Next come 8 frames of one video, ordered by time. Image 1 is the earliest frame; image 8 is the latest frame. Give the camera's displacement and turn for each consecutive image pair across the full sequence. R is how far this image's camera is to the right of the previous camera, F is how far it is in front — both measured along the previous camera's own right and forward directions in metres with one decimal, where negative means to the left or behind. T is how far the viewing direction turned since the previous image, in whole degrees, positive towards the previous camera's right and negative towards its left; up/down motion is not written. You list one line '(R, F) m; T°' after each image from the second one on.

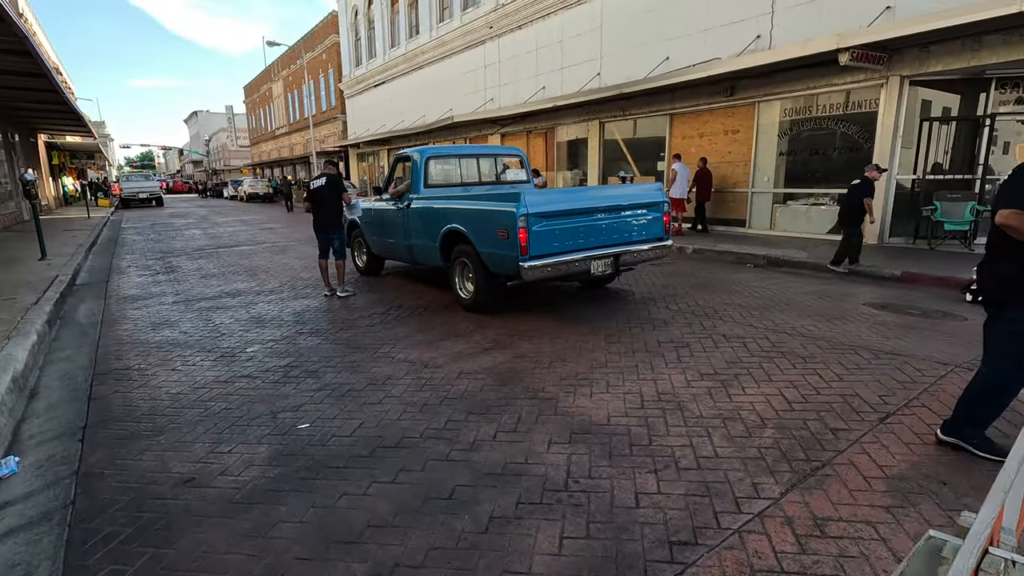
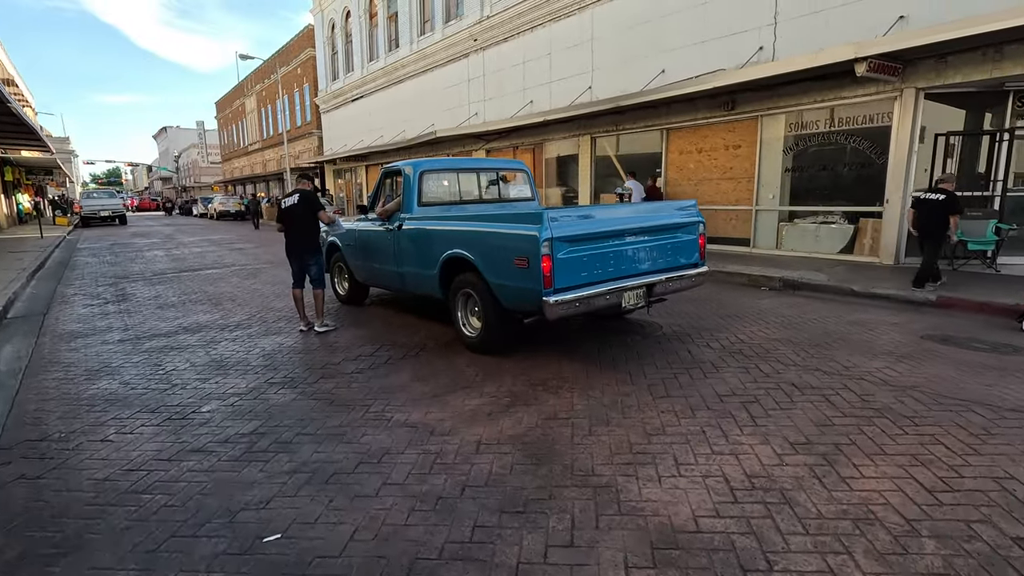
(-0.4, +1.0) m; +2°
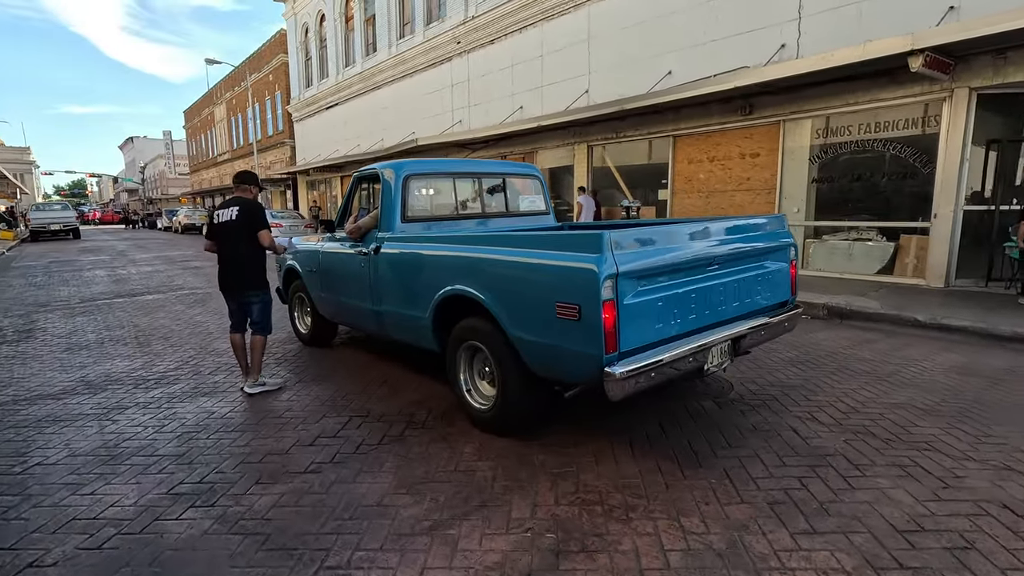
(-0.3, +1.7) m; +2°
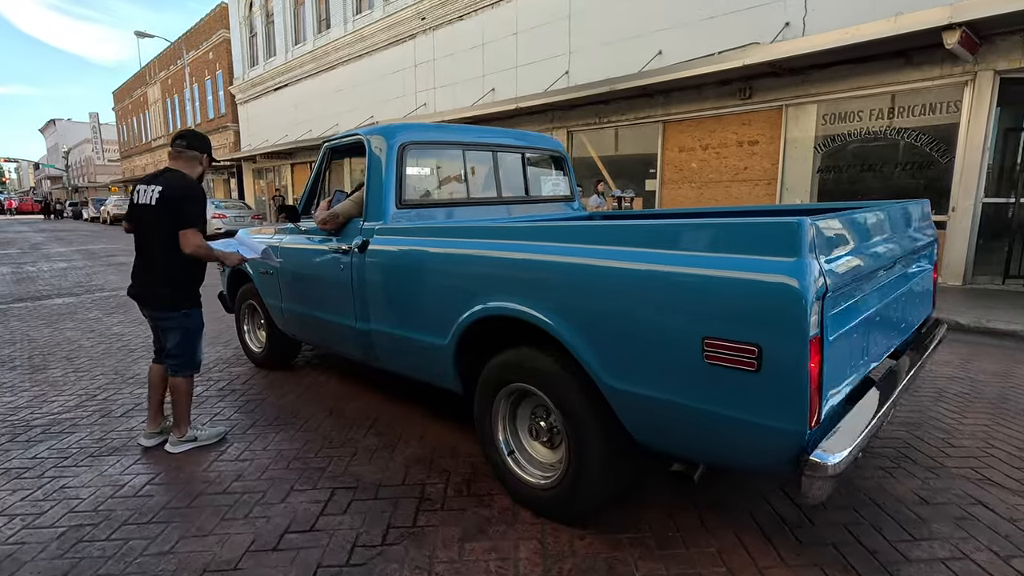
(-0.6, +1.3) m; +5°
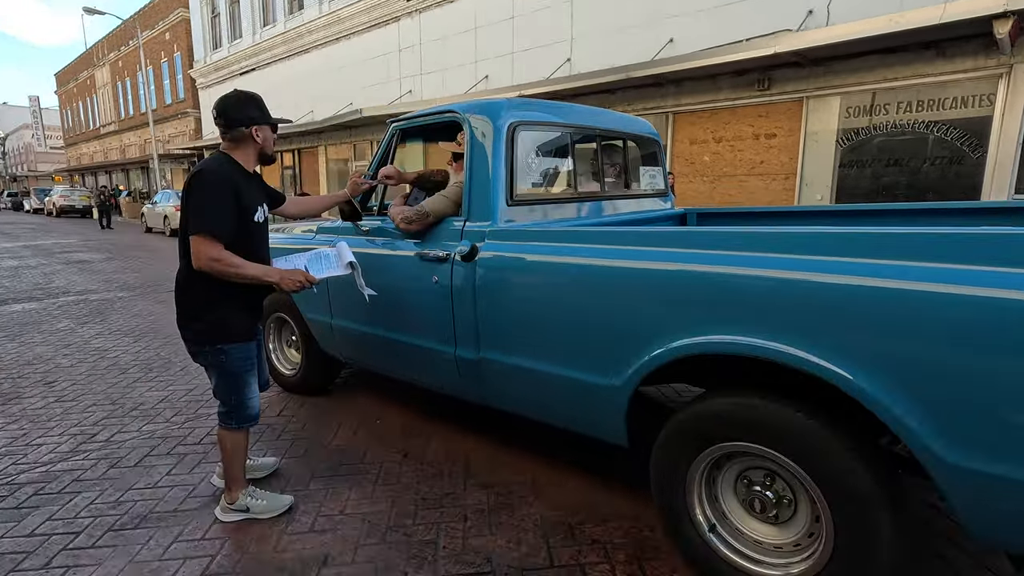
(-0.9, +0.7) m; +4°
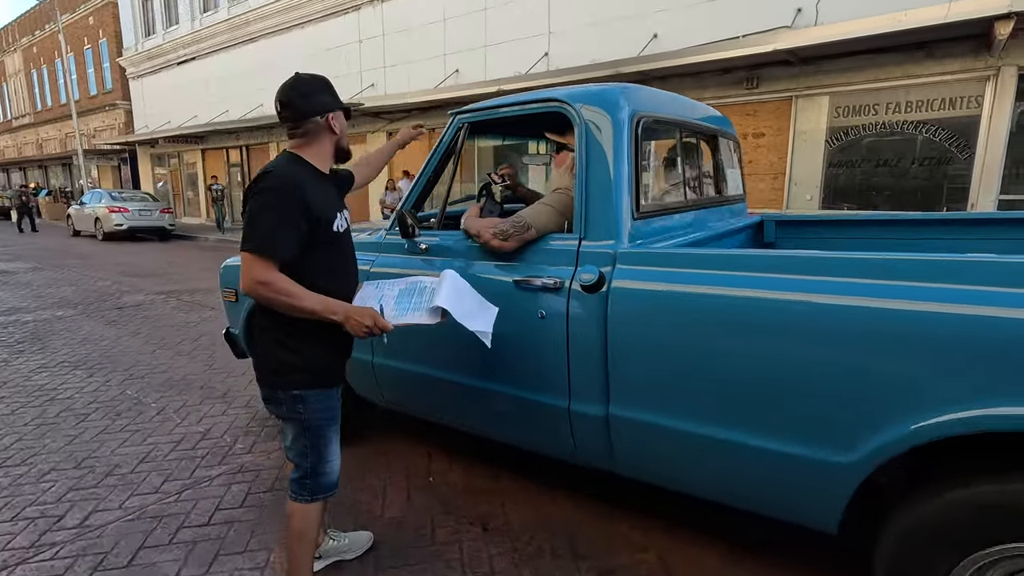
(-0.8, +0.7) m; +5°
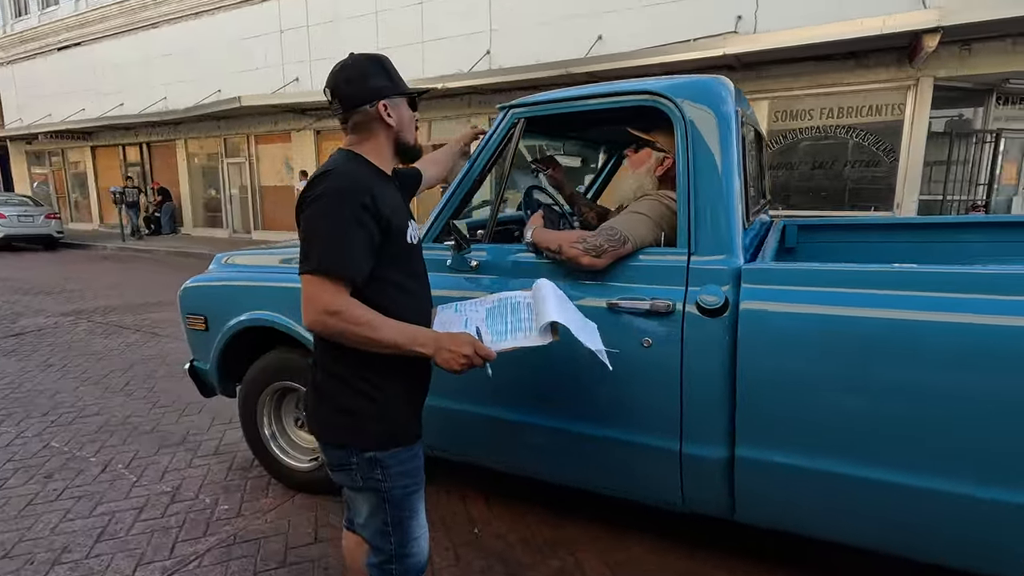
(-0.6, +0.4) m; +8°
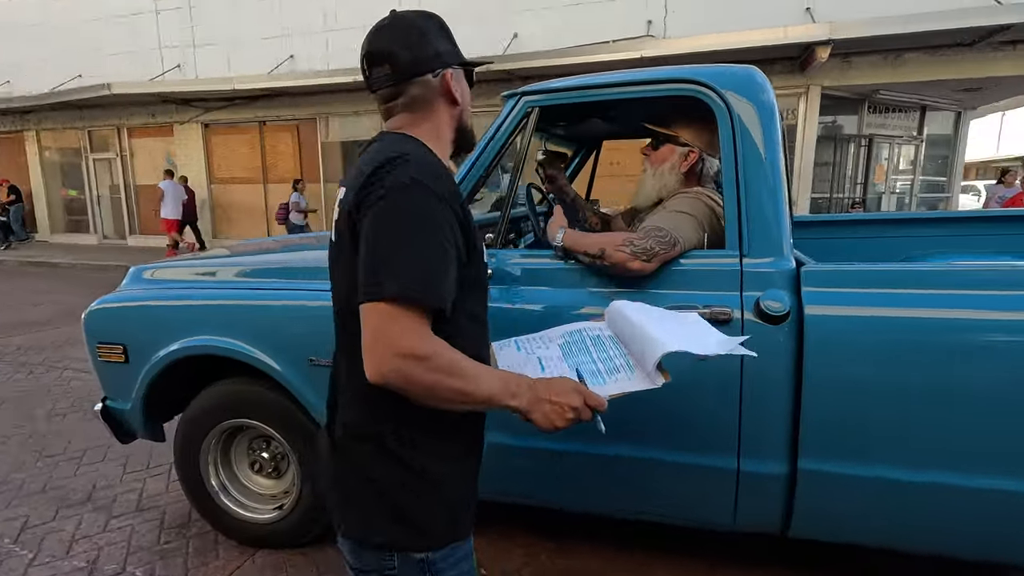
(-0.4, +0.3) m; +10°
